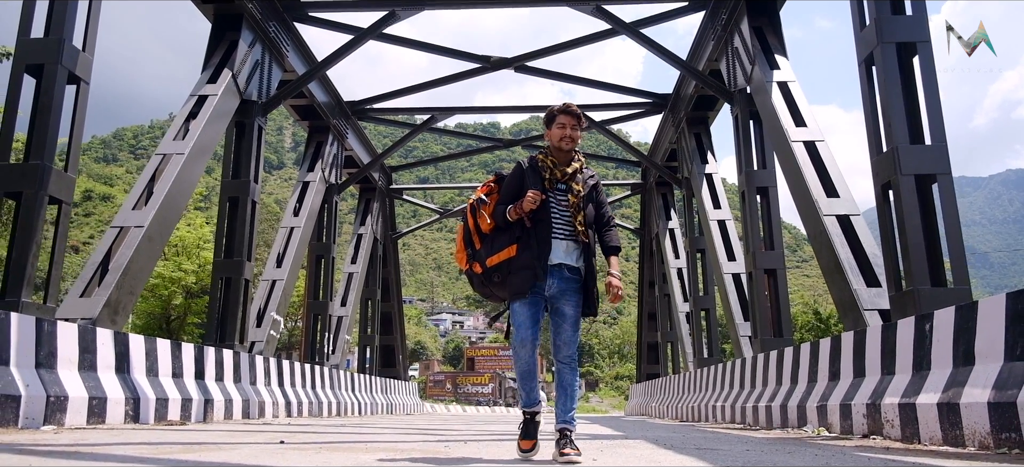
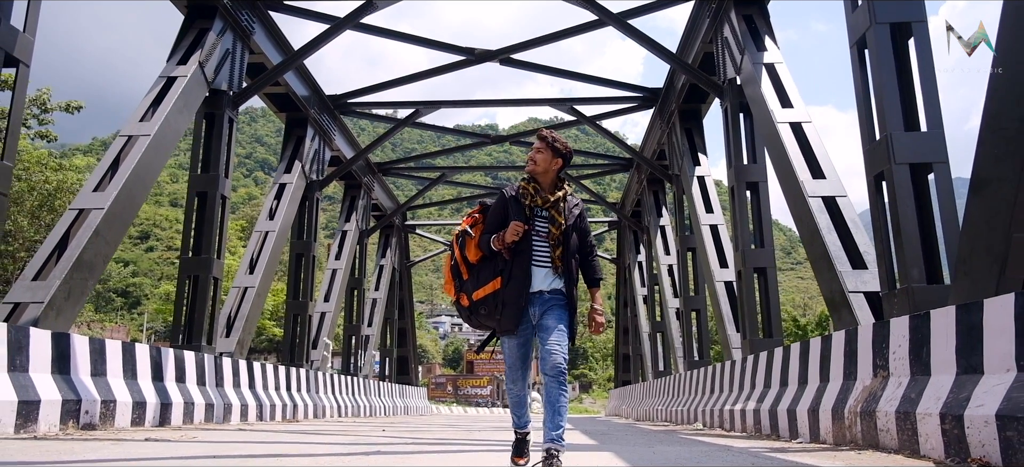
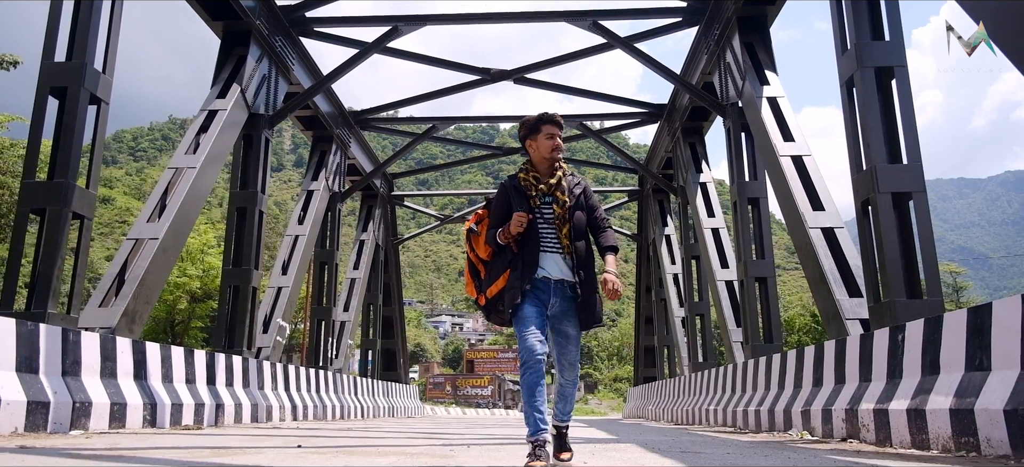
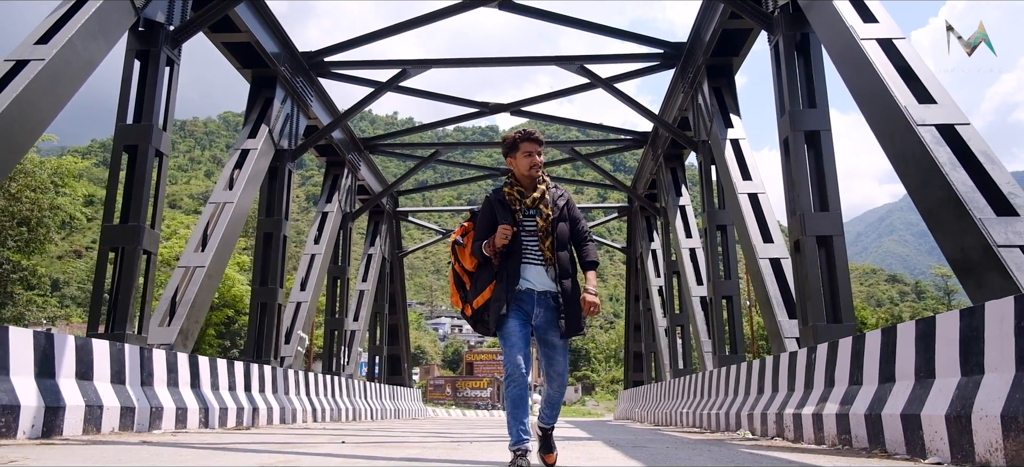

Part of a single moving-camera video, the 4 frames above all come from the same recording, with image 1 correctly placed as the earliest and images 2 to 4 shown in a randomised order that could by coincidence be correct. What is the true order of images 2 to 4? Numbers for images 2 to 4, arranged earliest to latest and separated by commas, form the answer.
3, 4, 2
